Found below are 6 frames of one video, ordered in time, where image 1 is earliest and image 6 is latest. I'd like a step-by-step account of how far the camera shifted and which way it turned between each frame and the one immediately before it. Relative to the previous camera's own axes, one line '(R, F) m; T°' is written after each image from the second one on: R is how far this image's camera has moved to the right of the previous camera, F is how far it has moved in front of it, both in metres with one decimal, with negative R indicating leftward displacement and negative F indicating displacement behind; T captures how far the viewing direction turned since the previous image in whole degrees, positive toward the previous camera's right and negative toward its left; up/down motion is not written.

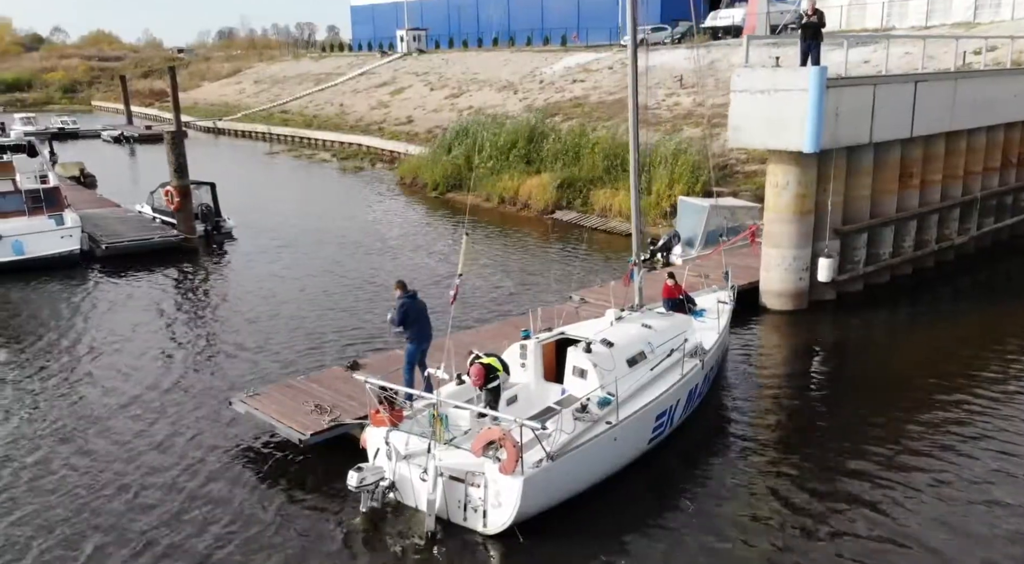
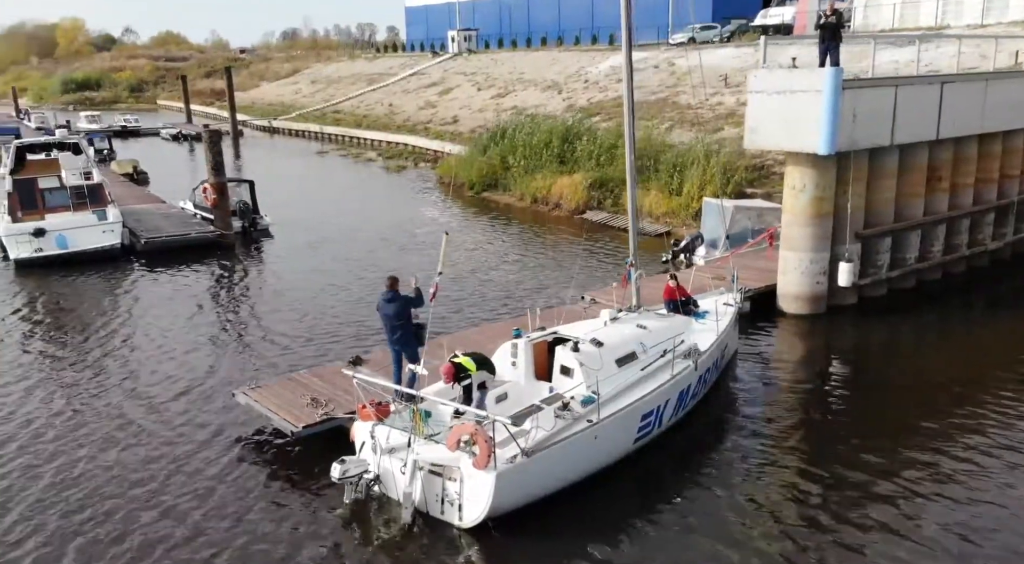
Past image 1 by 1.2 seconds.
(+0.9, -0.1) m; -4°
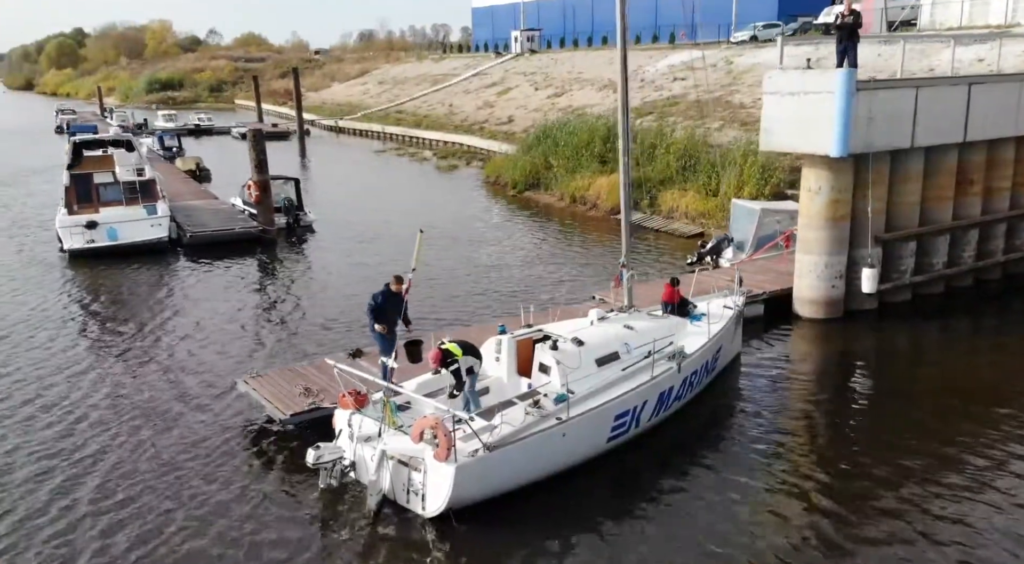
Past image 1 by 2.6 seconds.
(+1.3, -0.2) m; -5°
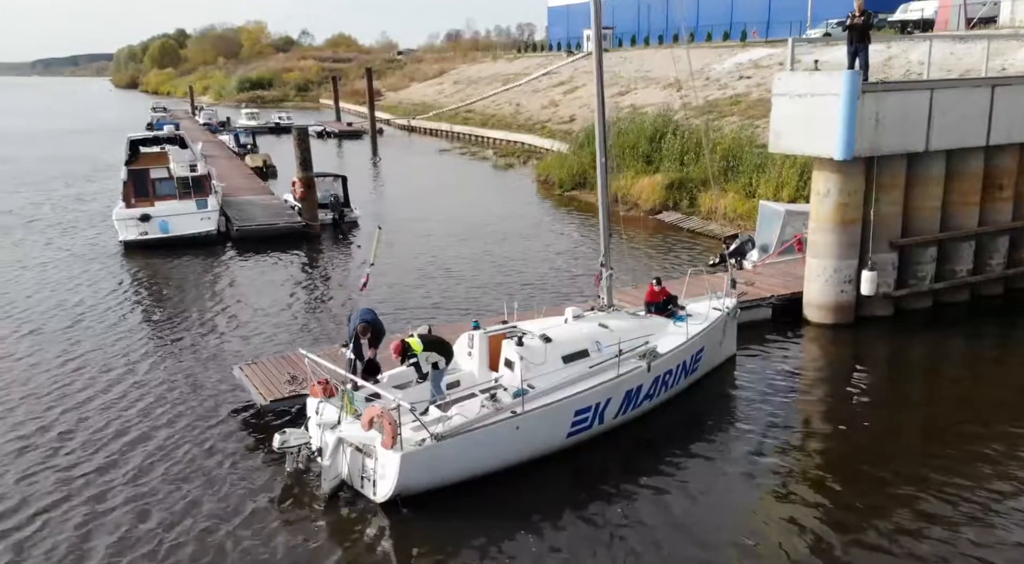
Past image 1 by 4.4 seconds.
(+1.7, -0.2) m; -5°
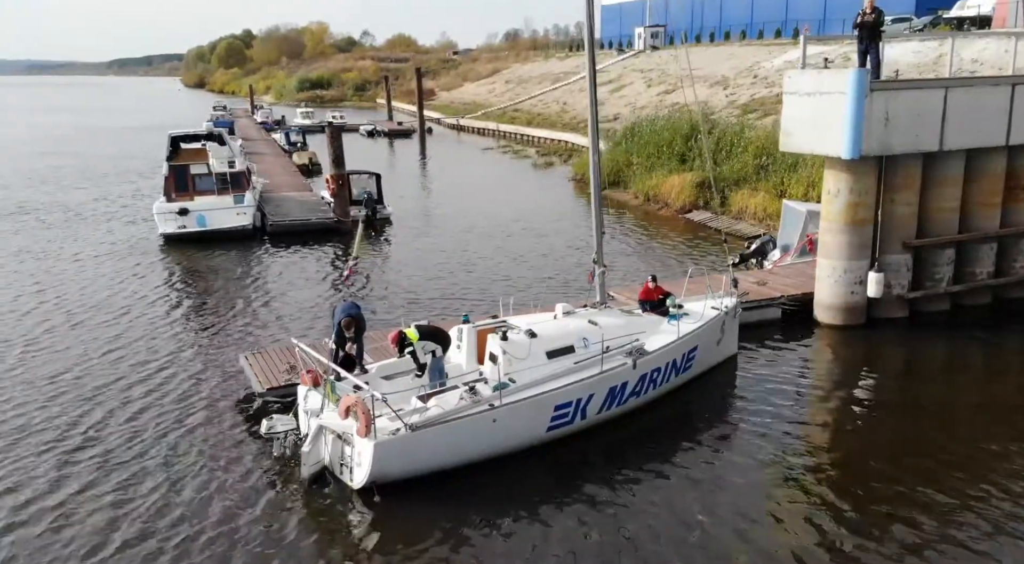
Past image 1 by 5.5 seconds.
(+1.1, -0.2) m; -4°
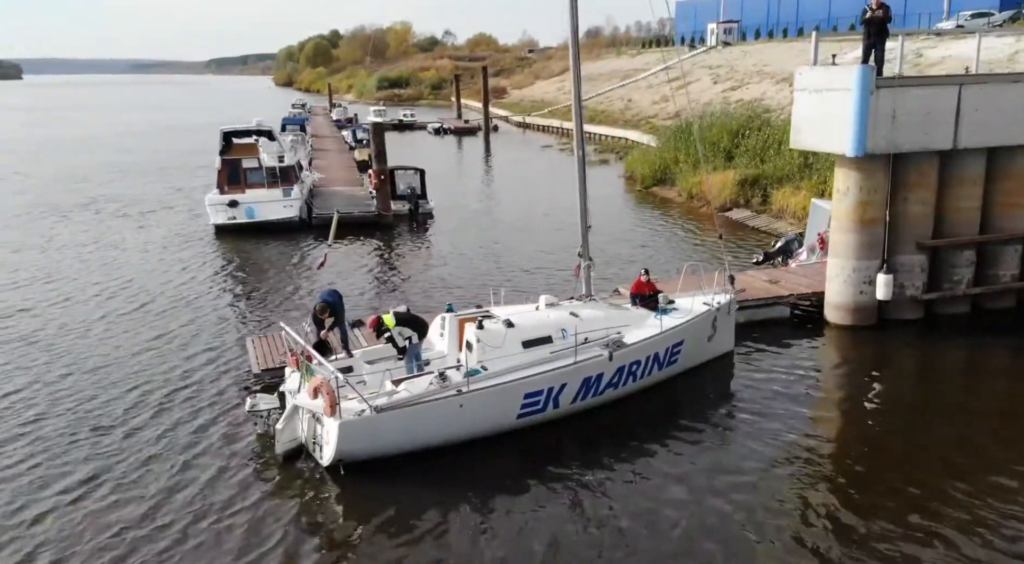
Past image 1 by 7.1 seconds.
(+1.5, -0.3) m; -5°
